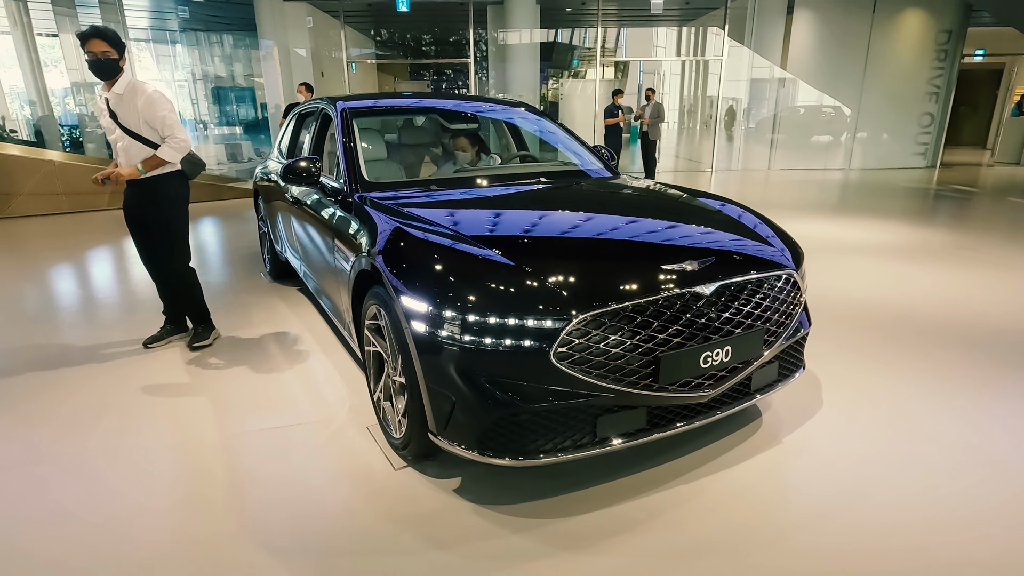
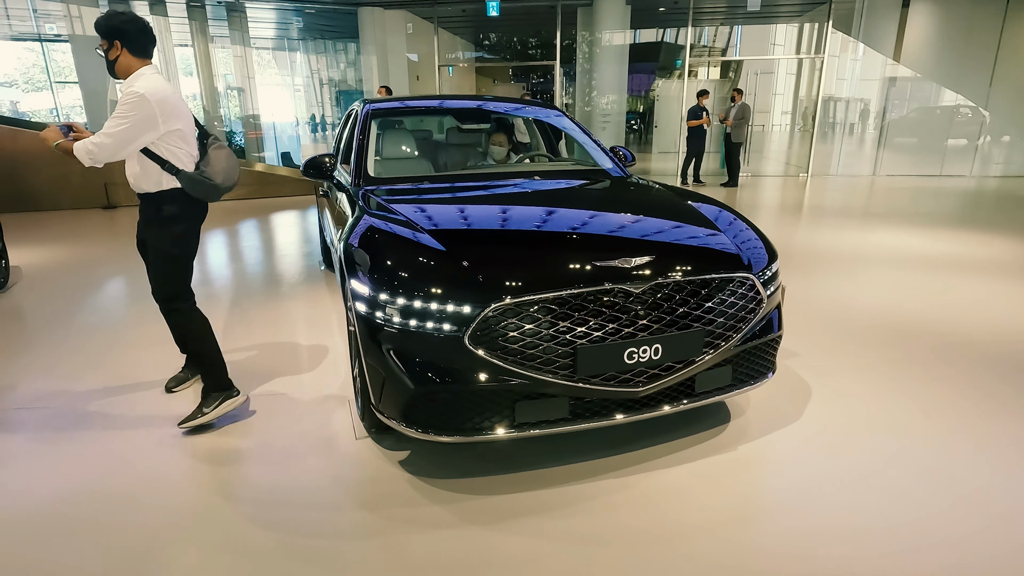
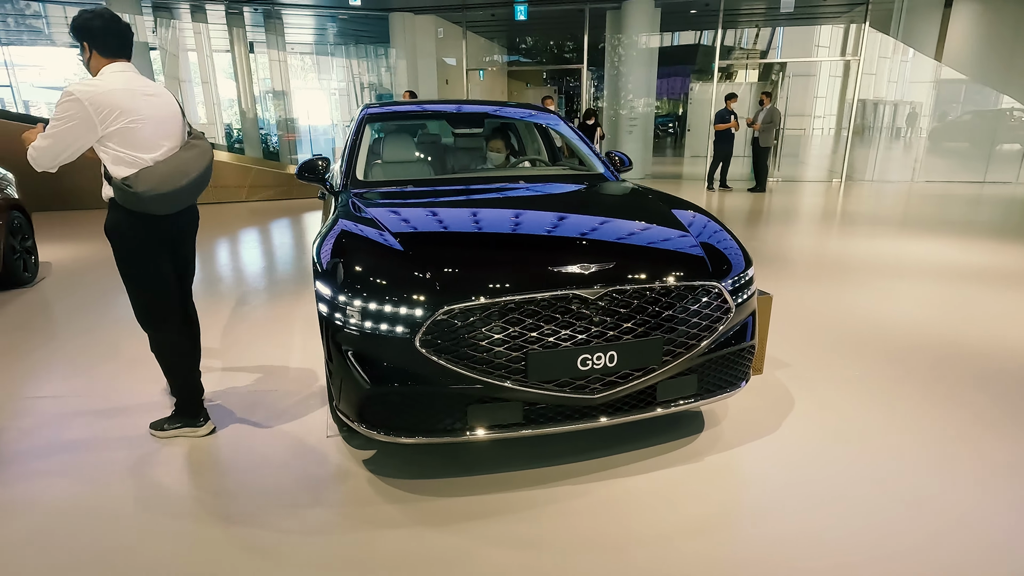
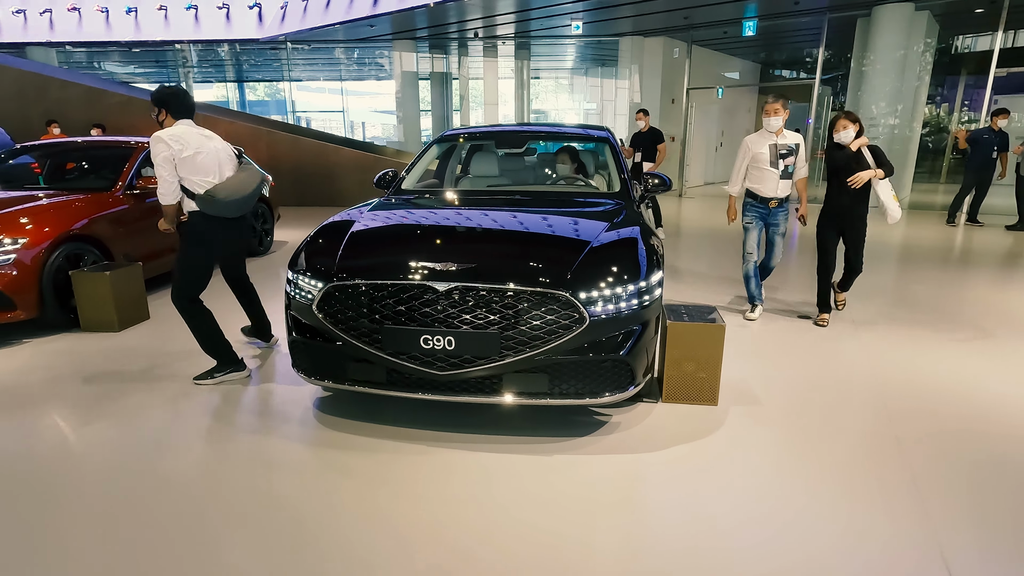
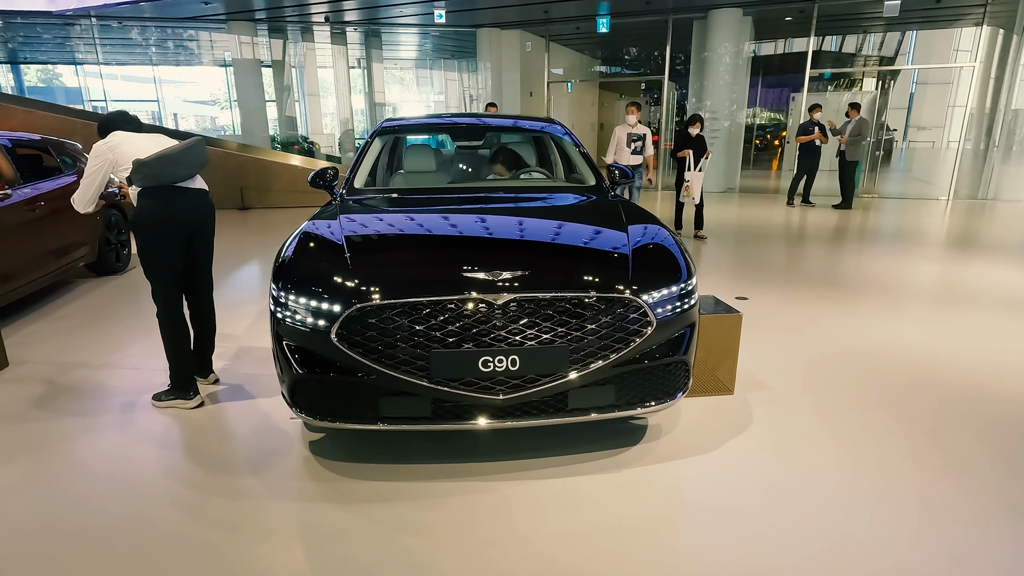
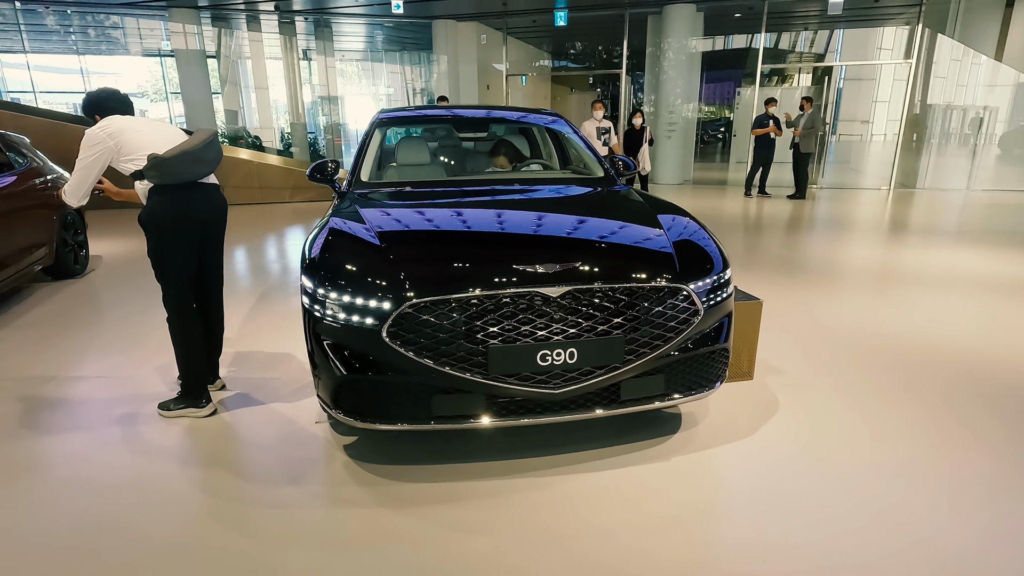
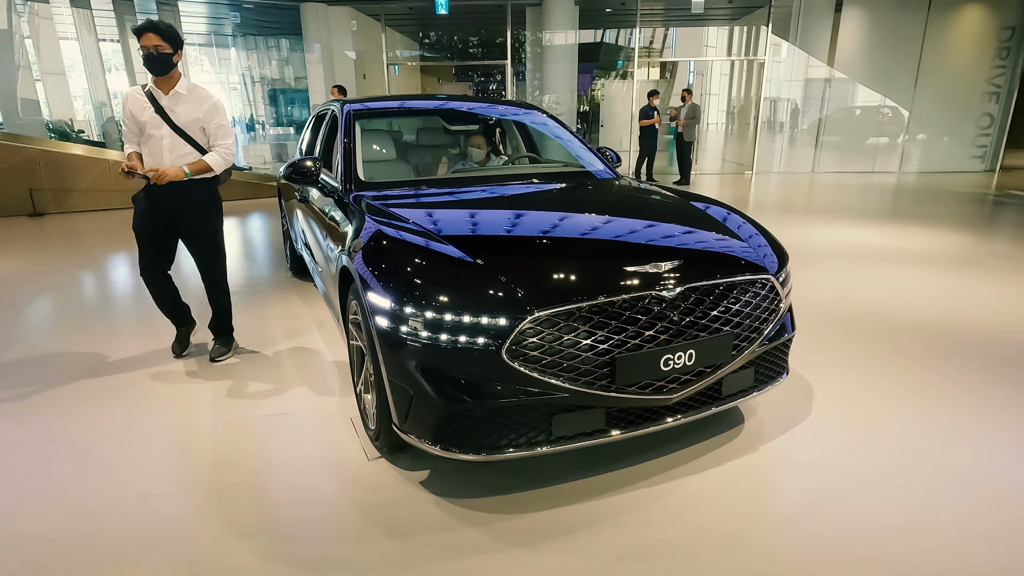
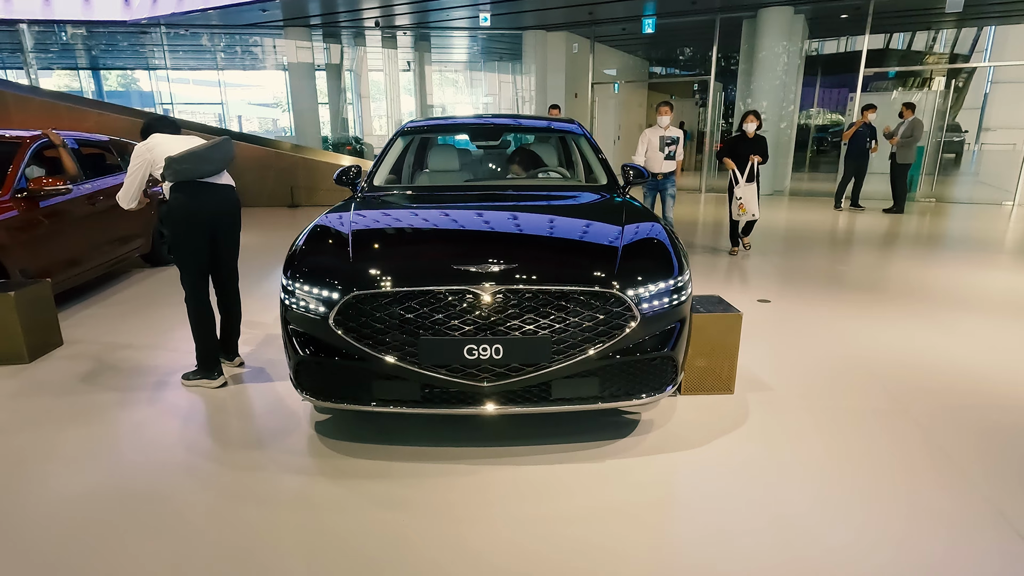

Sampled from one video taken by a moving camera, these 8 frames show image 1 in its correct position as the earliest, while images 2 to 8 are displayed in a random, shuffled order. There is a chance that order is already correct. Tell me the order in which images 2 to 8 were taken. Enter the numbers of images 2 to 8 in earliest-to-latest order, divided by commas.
7, 2, 3, 6, 5, 8, 4
